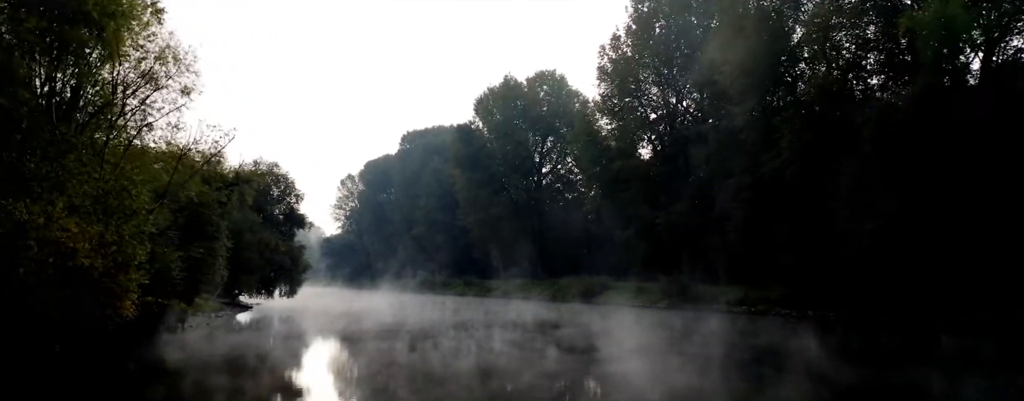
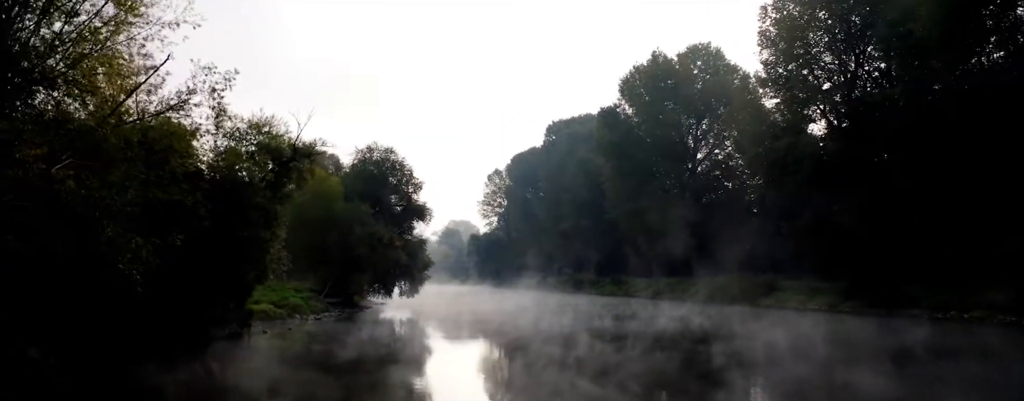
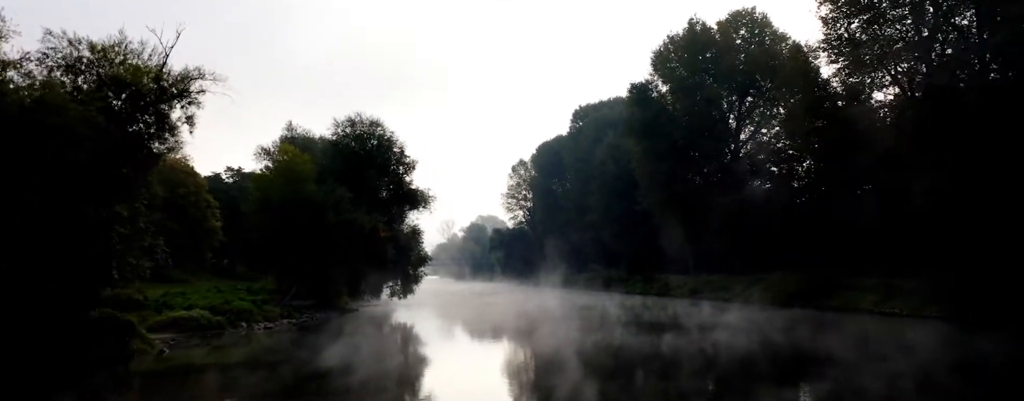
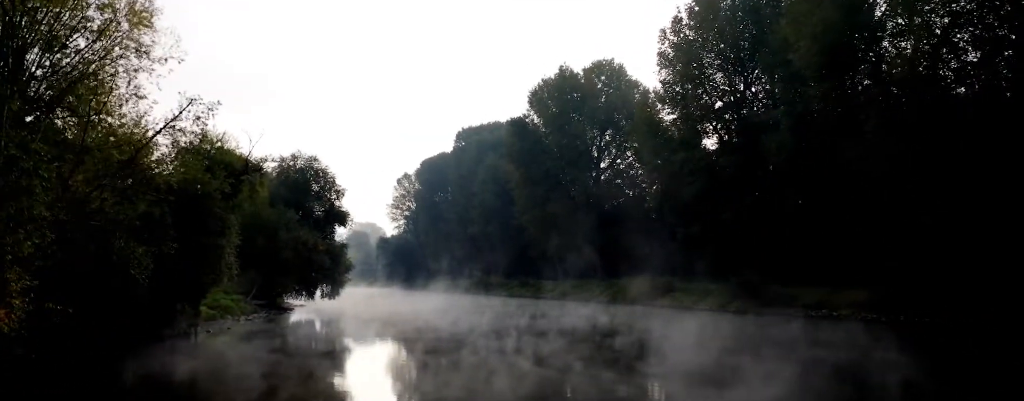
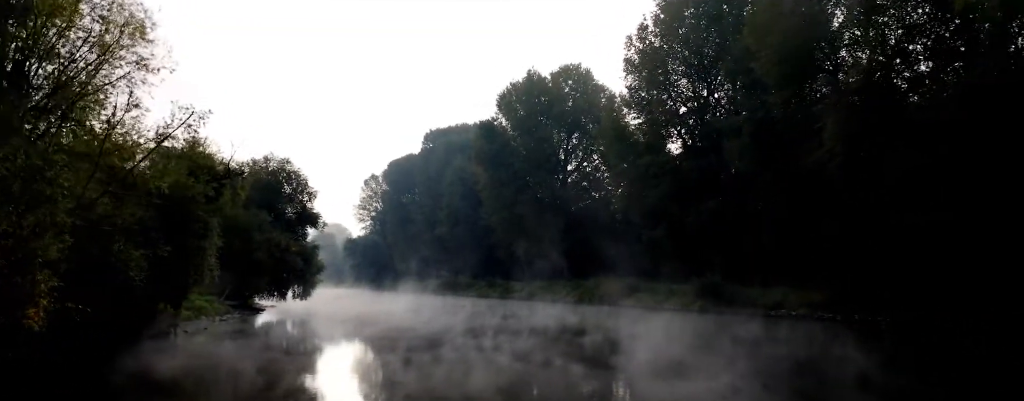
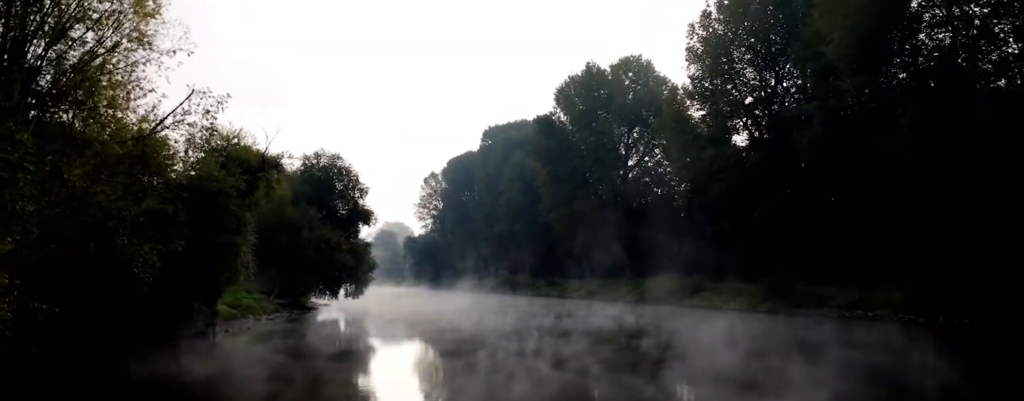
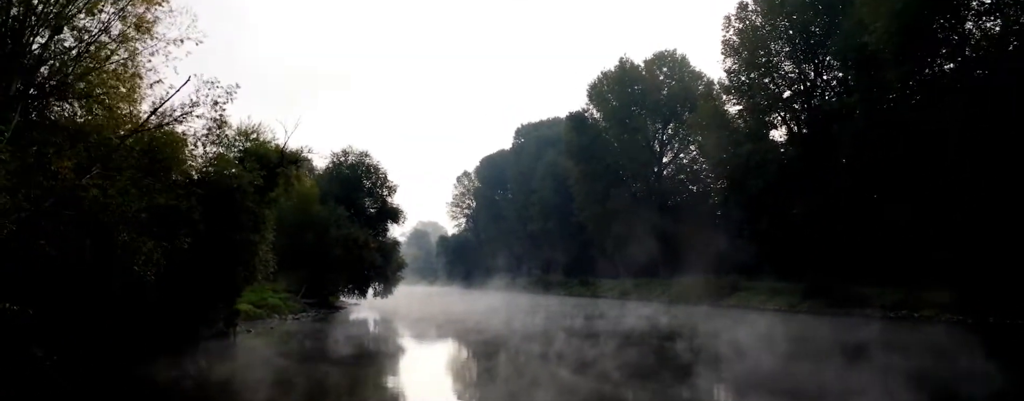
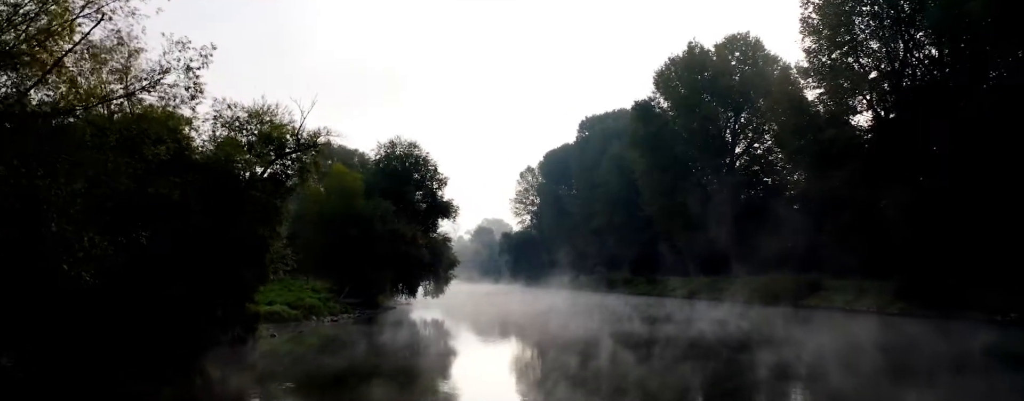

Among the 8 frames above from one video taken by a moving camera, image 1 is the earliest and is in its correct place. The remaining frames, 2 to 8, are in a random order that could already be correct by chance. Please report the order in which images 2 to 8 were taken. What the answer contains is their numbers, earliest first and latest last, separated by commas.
5, 4, 6, 7, 2, 8, 3
